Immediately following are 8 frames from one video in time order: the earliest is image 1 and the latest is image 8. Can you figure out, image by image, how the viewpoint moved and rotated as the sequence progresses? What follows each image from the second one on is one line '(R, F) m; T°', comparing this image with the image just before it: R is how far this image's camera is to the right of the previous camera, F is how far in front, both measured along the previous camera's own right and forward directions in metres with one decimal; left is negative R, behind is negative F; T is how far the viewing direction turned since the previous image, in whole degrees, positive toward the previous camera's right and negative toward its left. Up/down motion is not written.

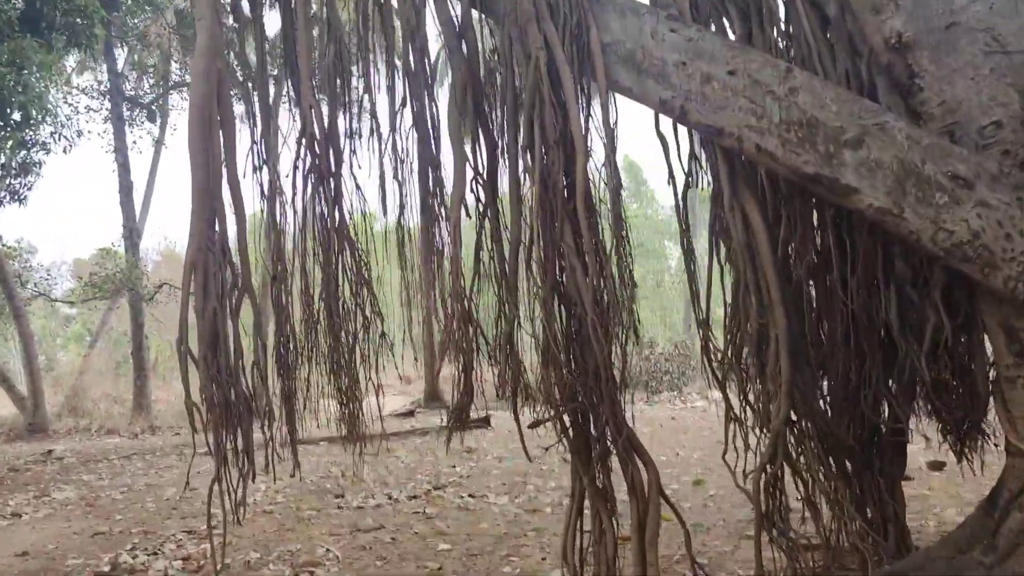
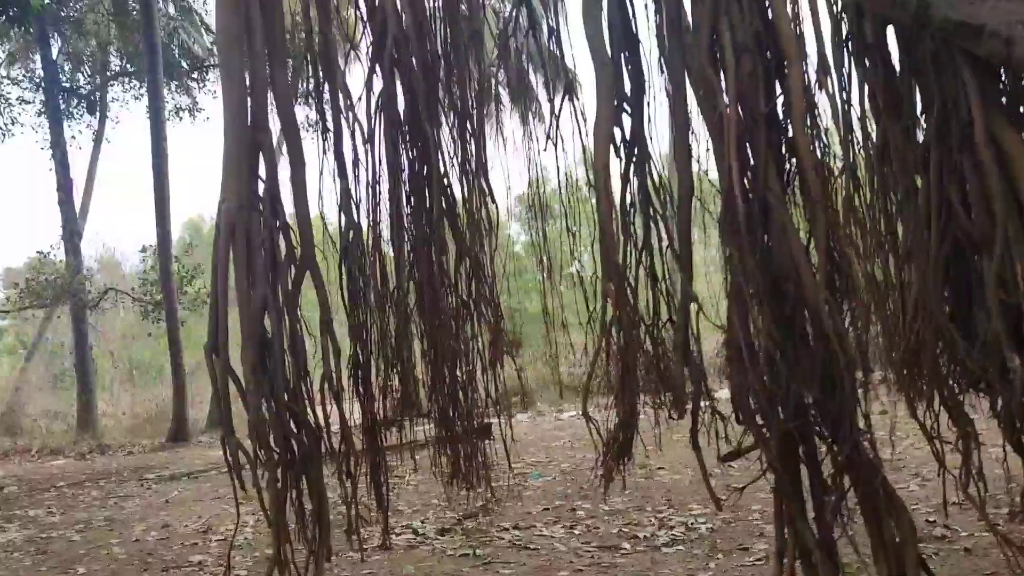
(-0.5, +0.8) m; +3°
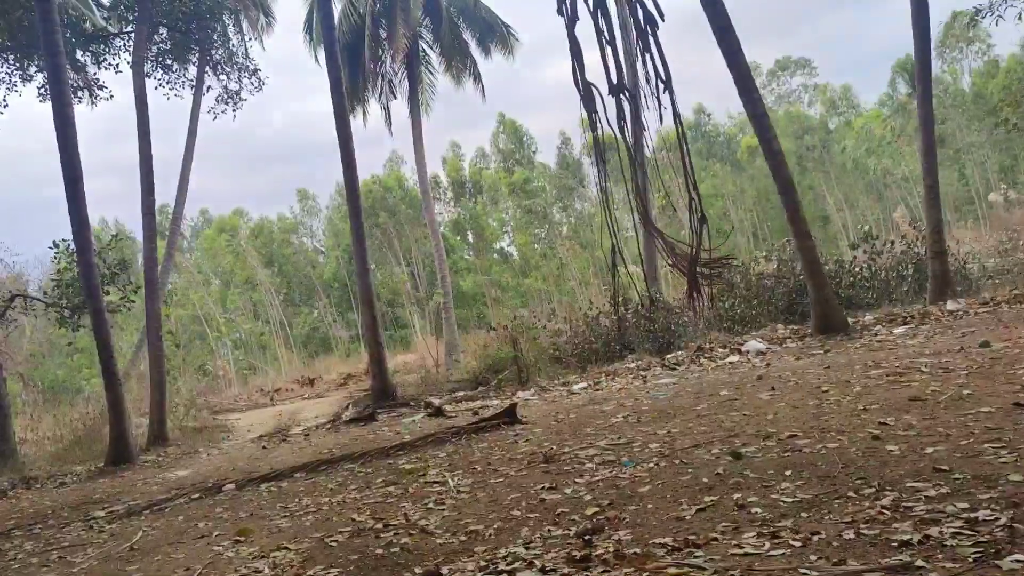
(-0.7, +1.4) m; +5°
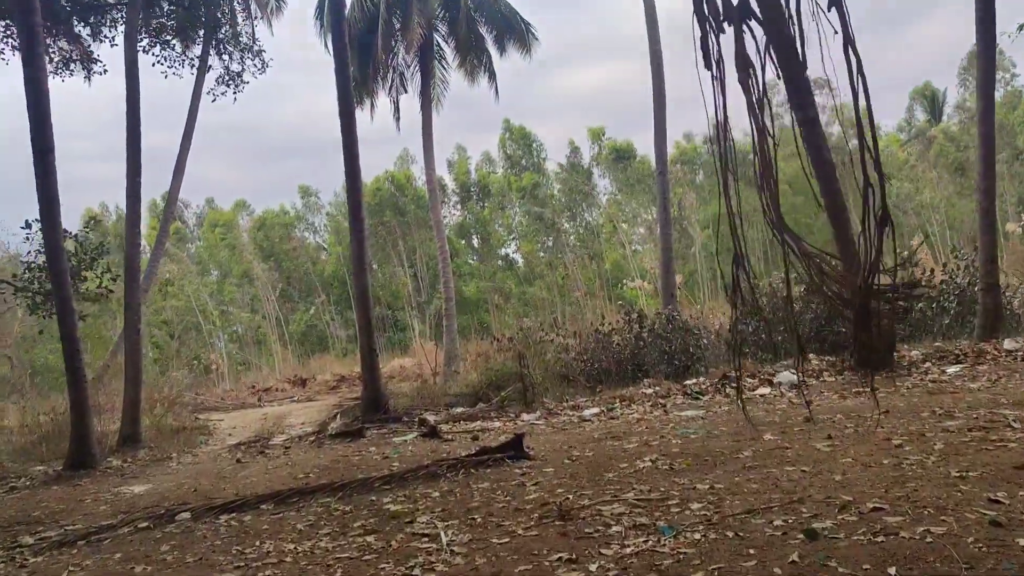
(-0.1, +0.9) m; 0°
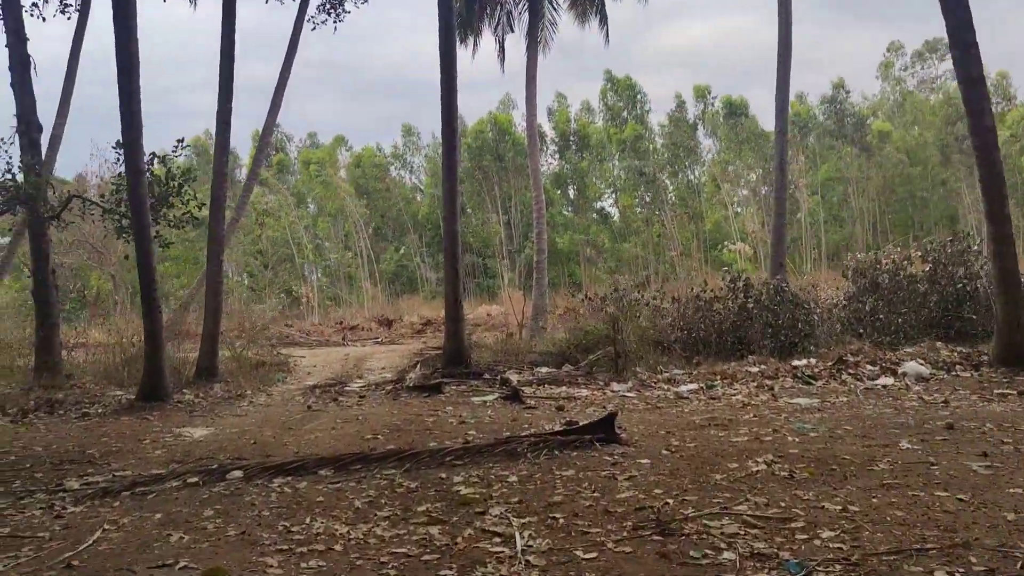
(-0.1, +0.7) m; -5°
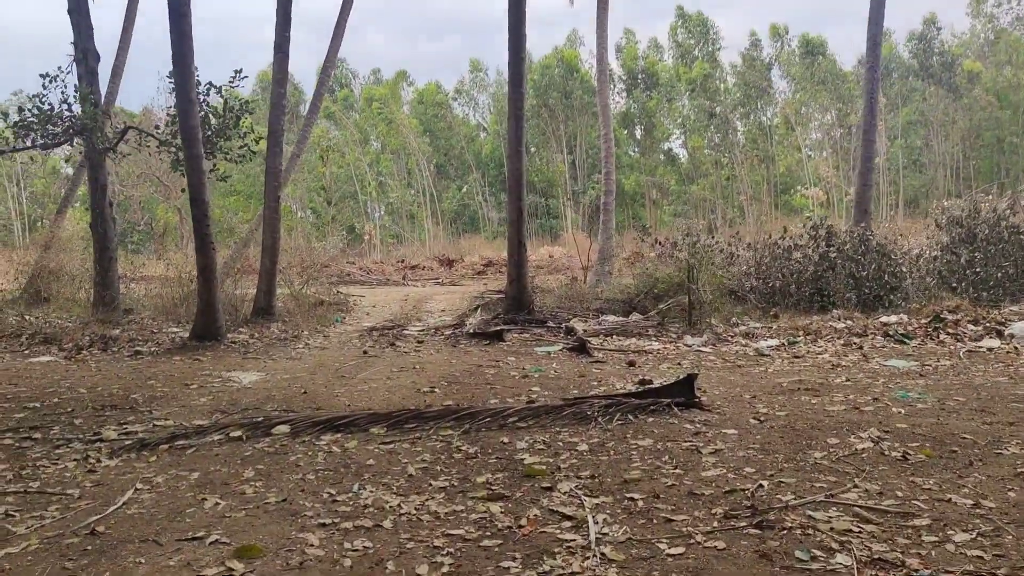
(-0.1, +0.5) m; -4°
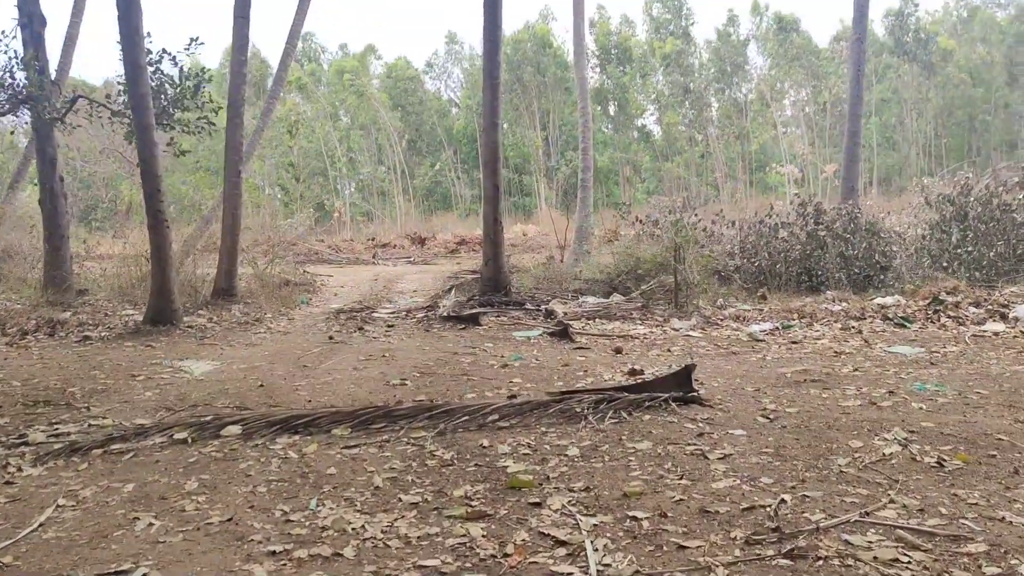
(0.0, +0.5) m; +2°
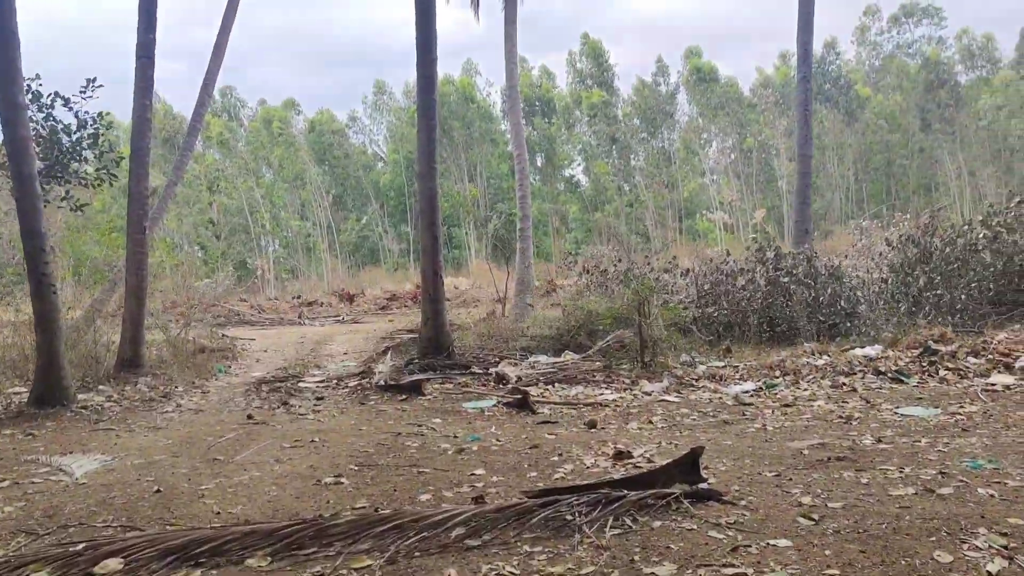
(-0.1, +0.8) m; +4°
